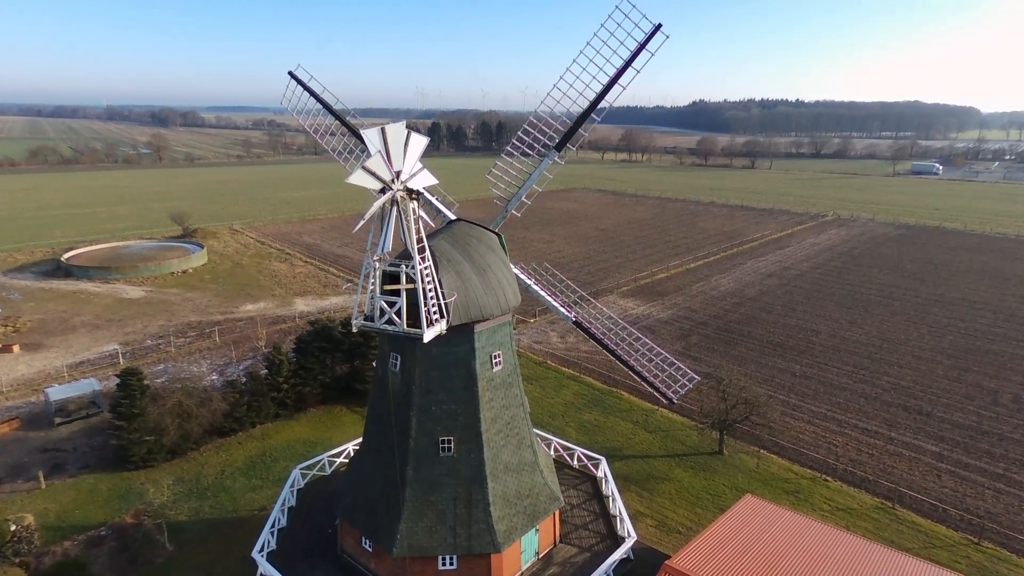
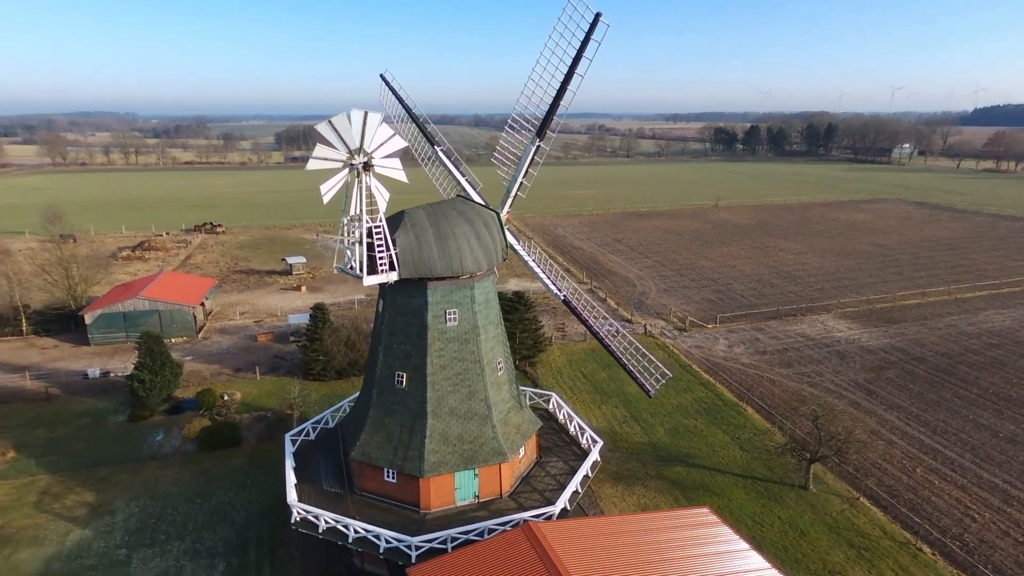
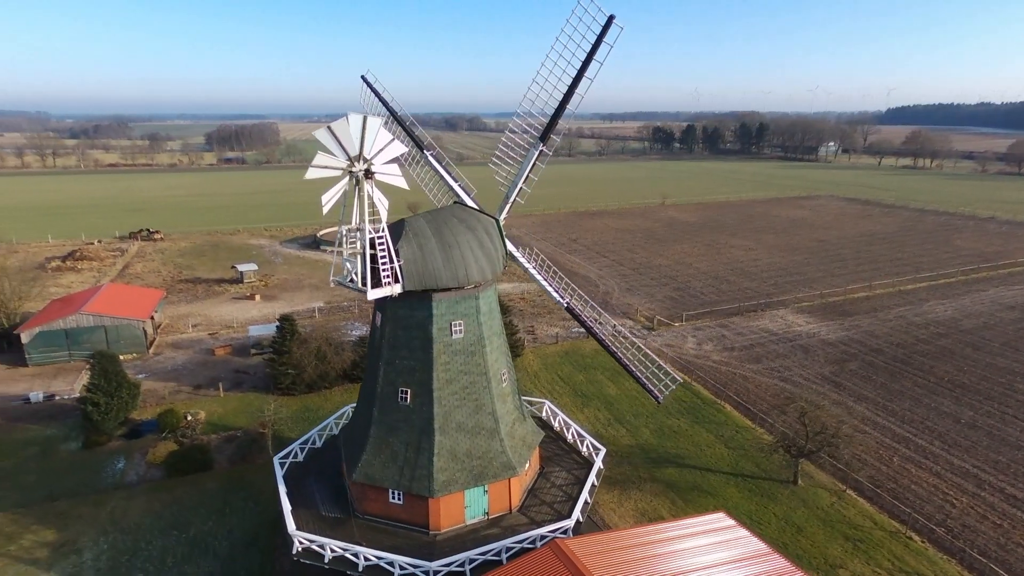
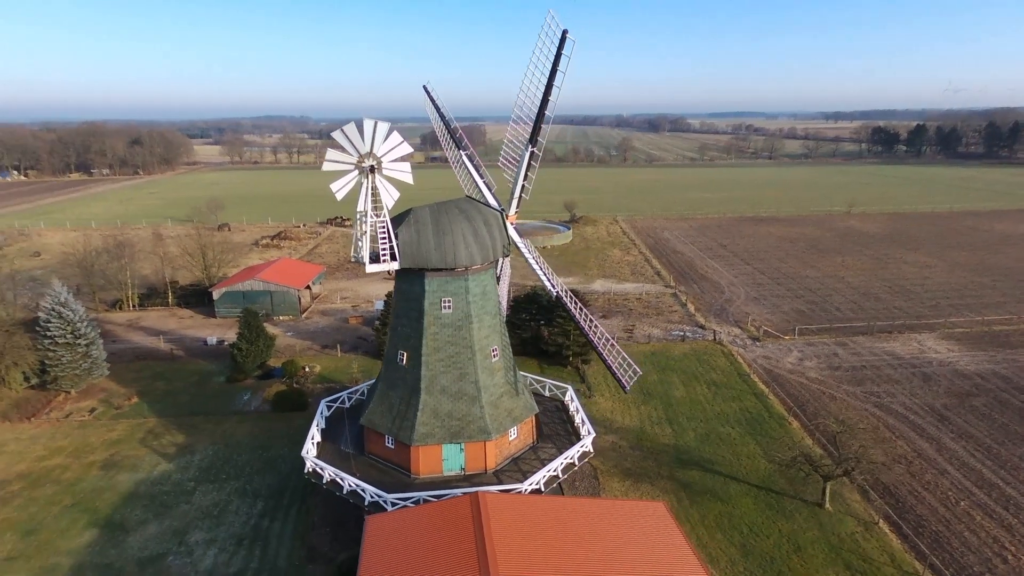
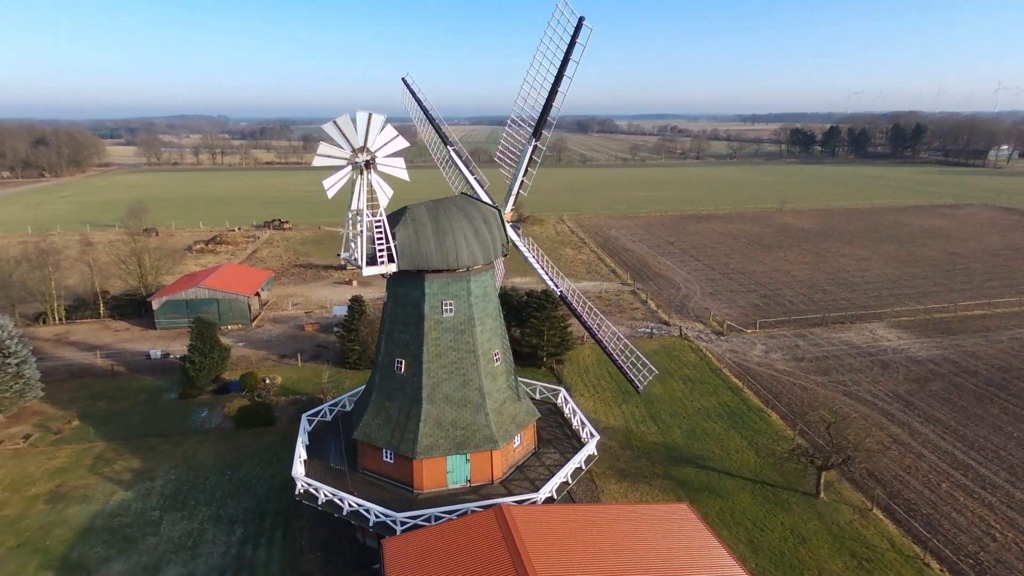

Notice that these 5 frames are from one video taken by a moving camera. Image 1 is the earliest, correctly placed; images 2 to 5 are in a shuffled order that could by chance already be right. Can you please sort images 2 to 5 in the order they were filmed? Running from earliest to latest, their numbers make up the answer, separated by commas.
3, 2, 5, 4
